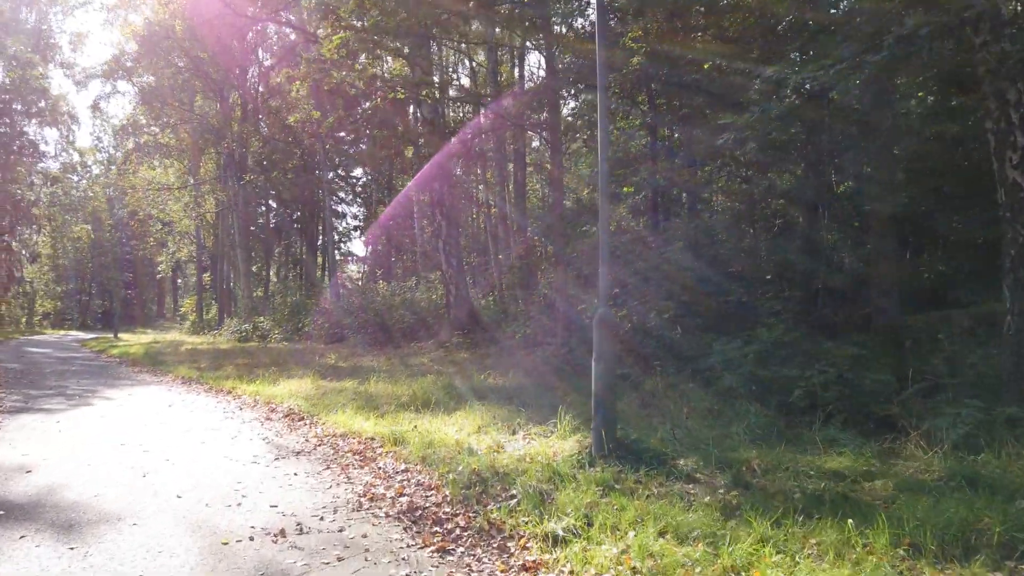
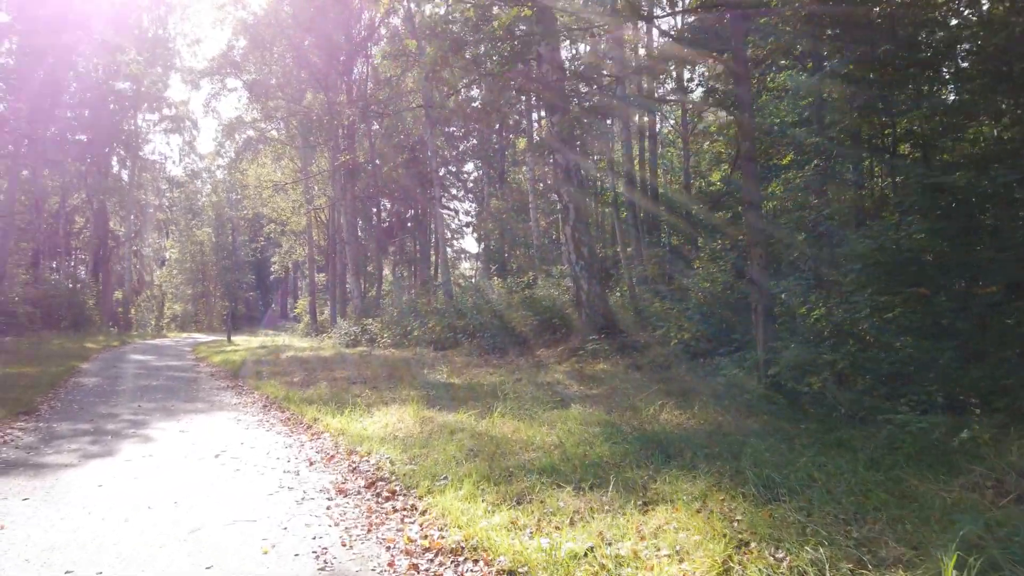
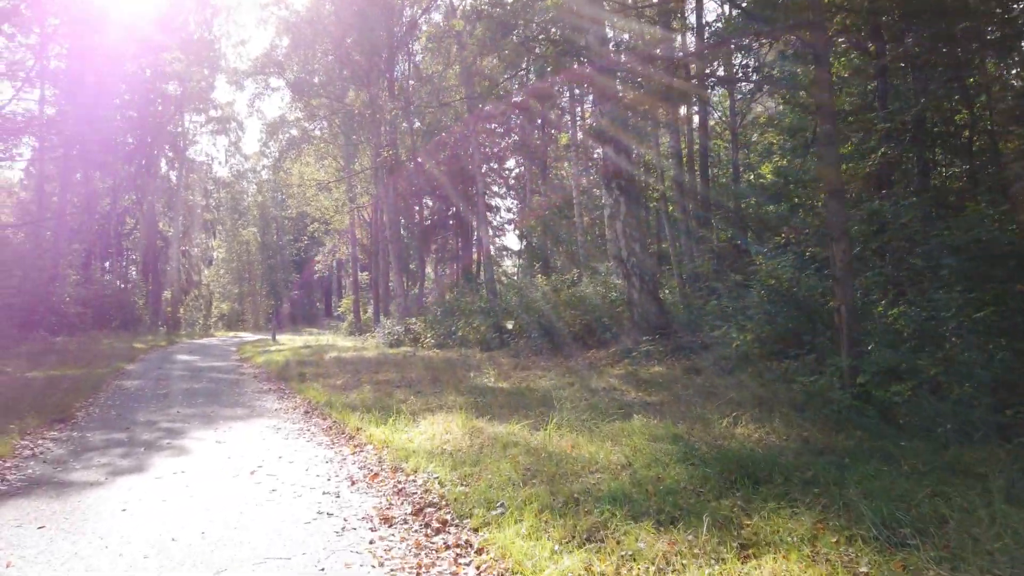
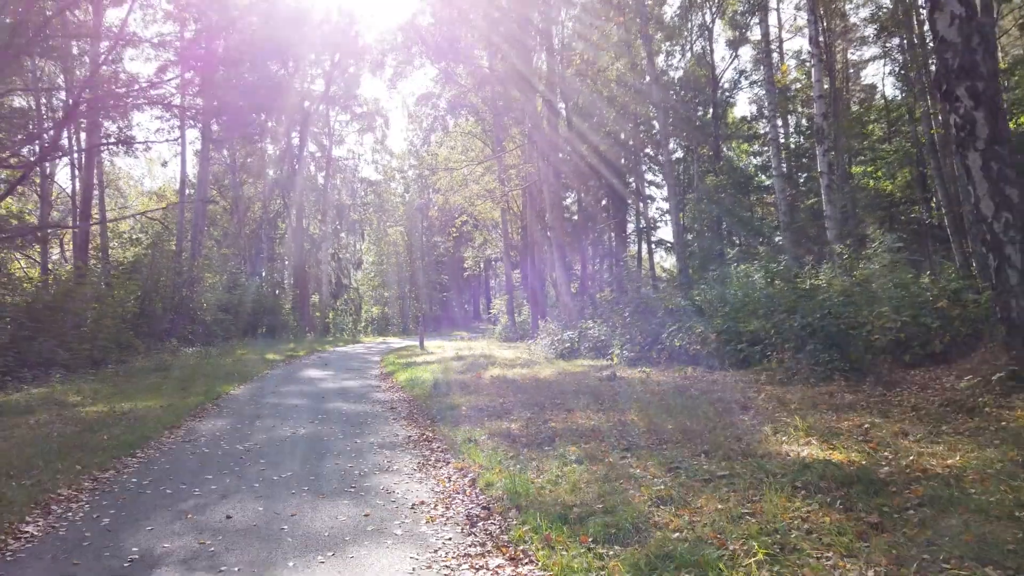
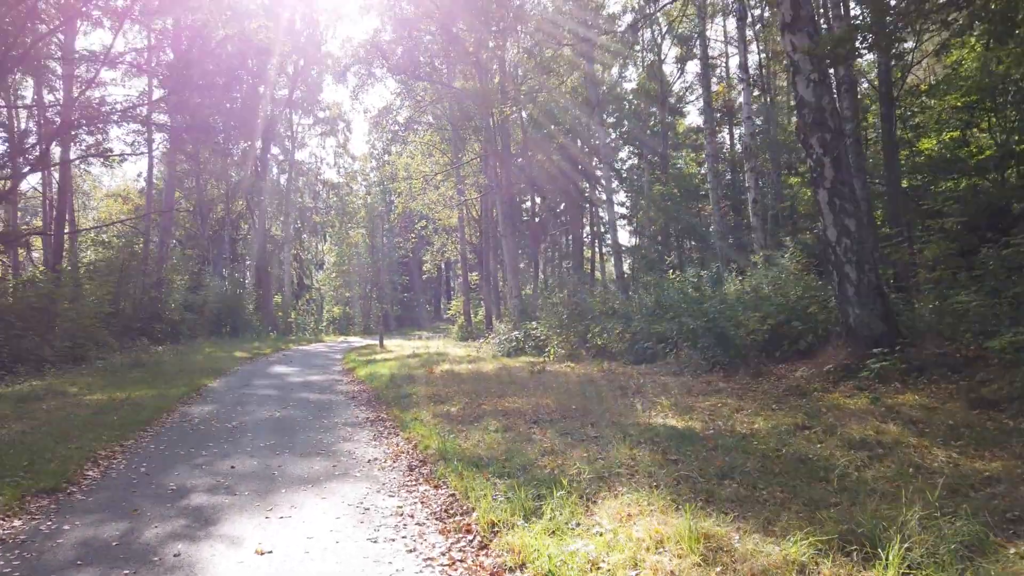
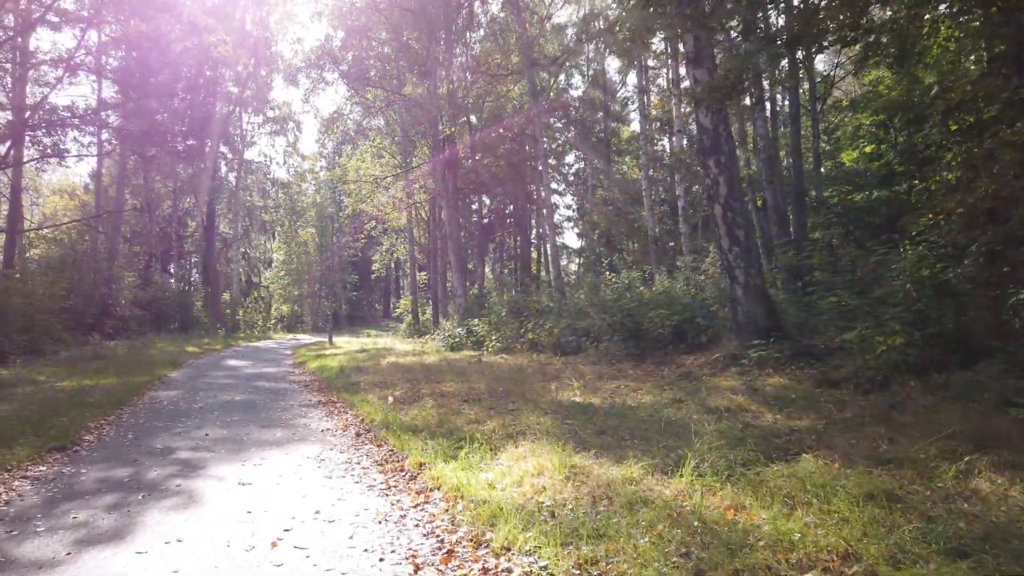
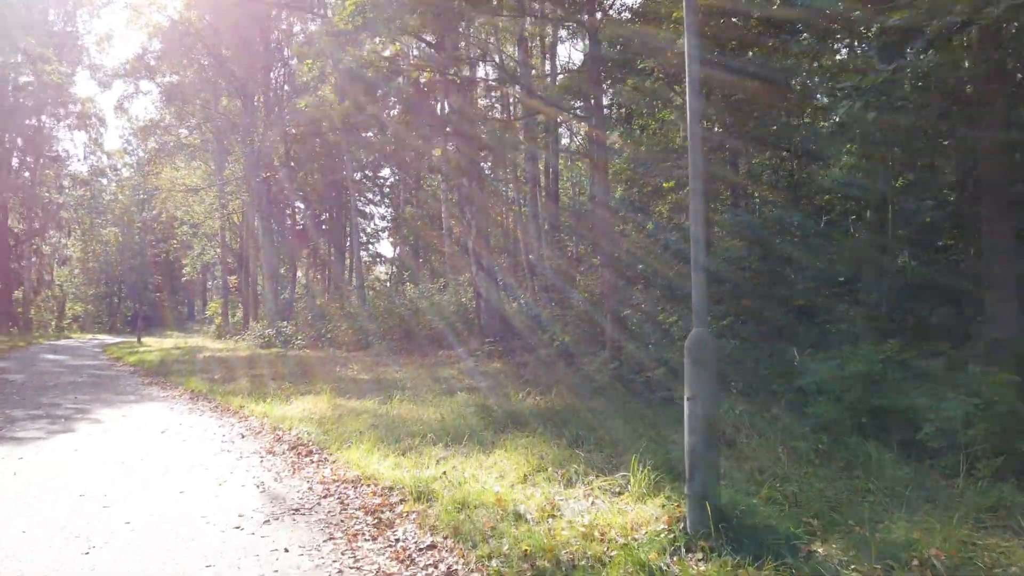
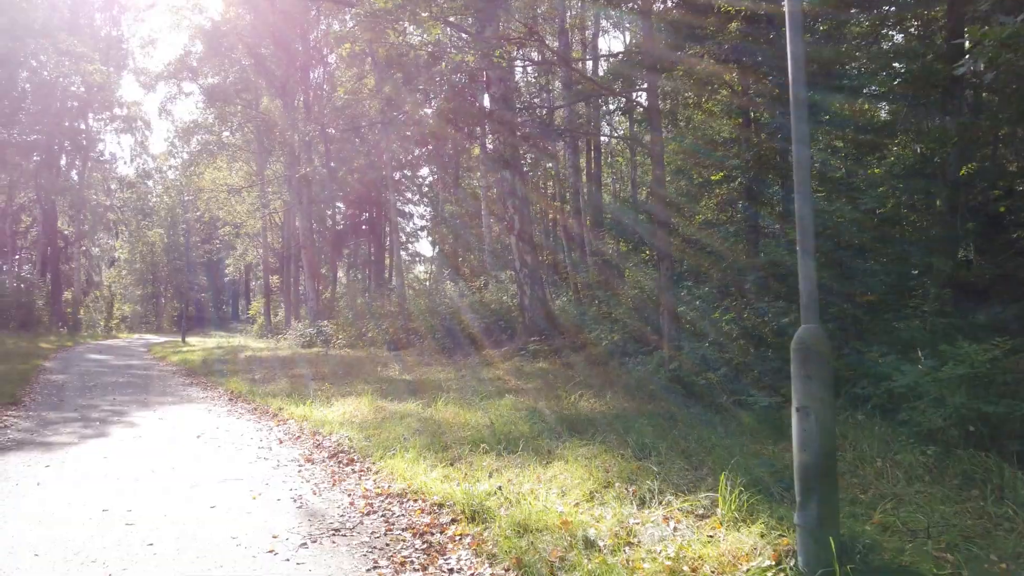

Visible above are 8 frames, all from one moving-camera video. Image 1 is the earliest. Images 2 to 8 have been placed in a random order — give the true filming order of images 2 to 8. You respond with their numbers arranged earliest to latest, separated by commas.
7, 8, 2, 3, 6, 5, 4
